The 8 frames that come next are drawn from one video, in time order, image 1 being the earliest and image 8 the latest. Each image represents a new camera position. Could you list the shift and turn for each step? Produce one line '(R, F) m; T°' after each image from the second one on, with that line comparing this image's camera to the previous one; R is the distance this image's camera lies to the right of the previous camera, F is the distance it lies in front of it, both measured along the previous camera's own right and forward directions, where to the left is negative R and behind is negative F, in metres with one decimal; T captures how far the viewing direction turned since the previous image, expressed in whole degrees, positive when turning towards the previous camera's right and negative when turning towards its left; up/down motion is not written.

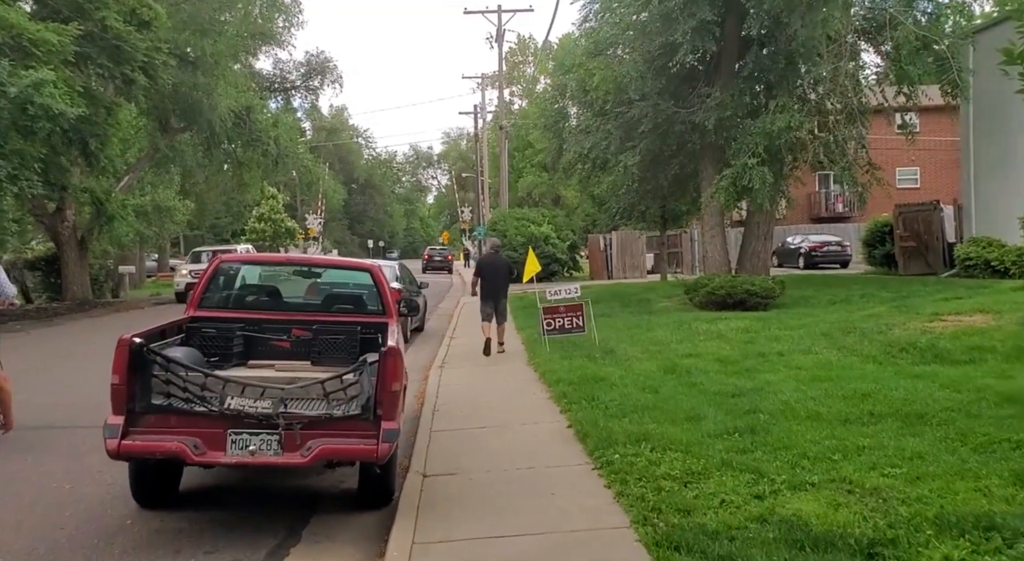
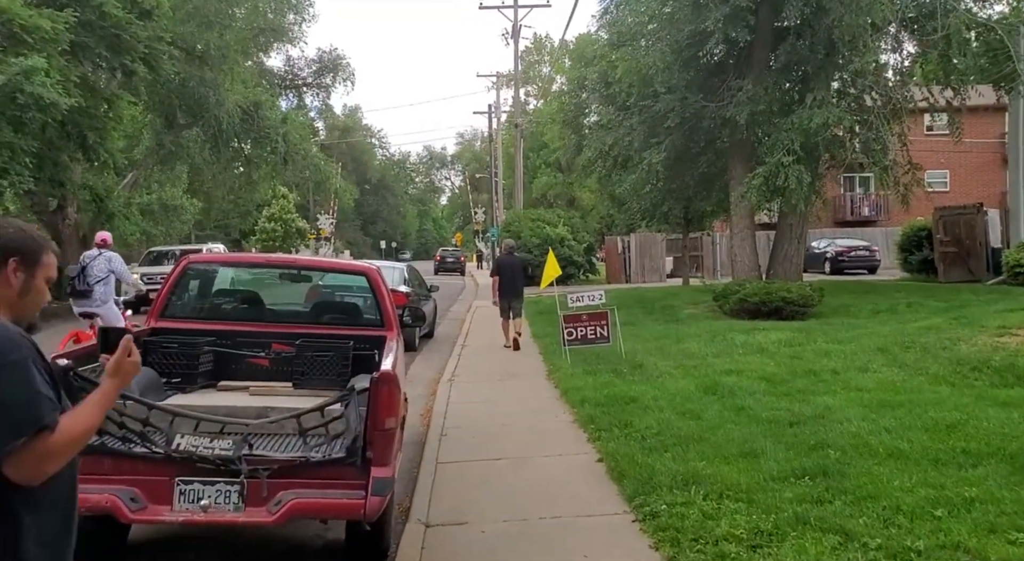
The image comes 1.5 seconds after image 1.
(-0.1, +1.2) m; -1°
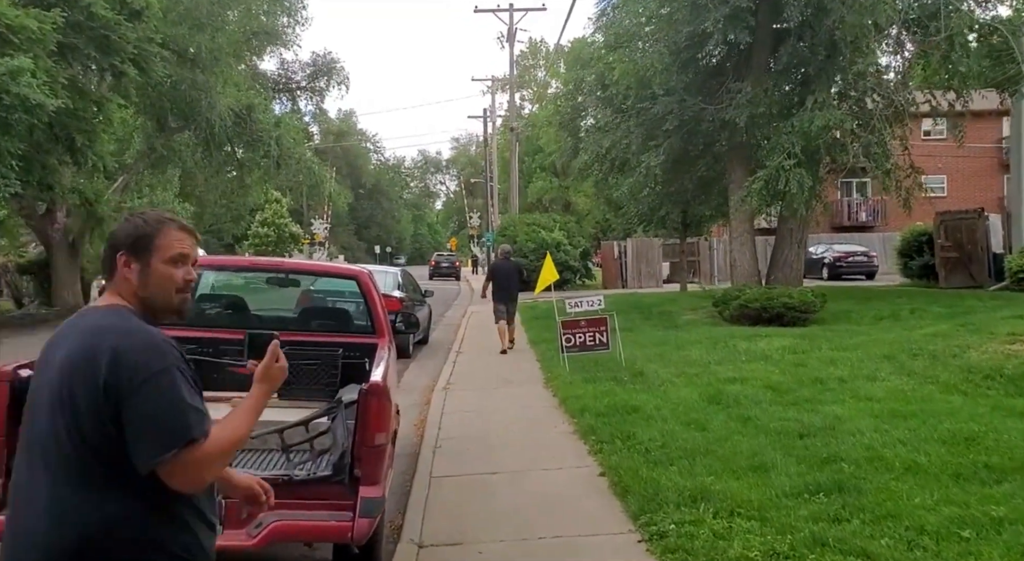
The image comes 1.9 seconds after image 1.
(0.0, +0.3) m; 0°
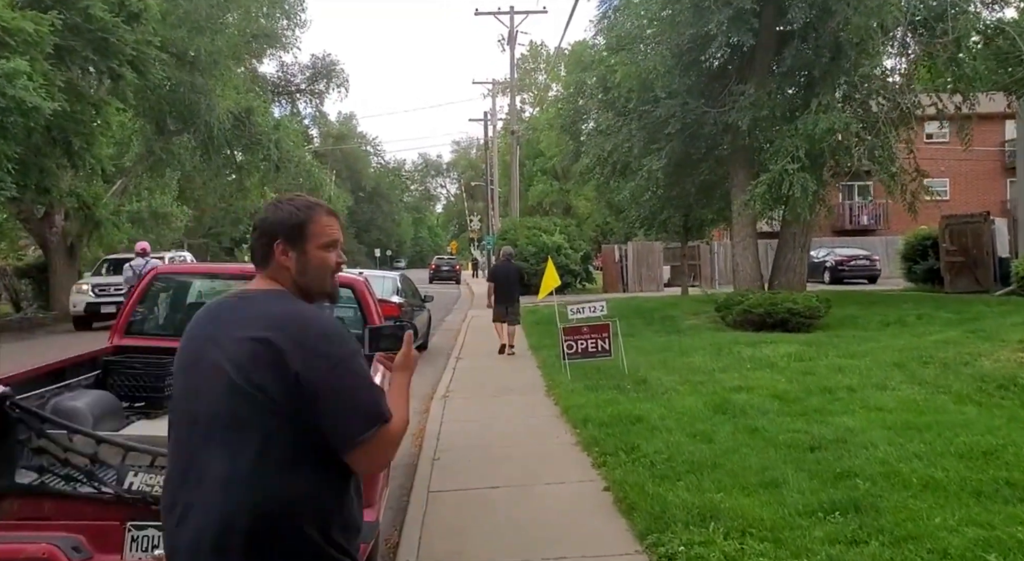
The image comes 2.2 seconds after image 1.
(0.0, +0.2) m; 0°
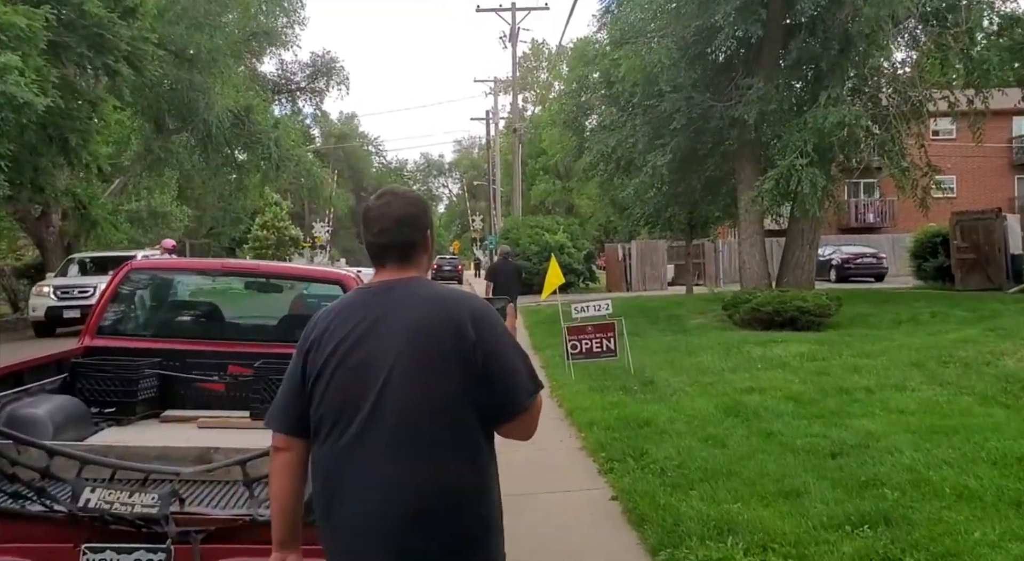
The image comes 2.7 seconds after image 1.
(0.0, +0.4) m; 0°
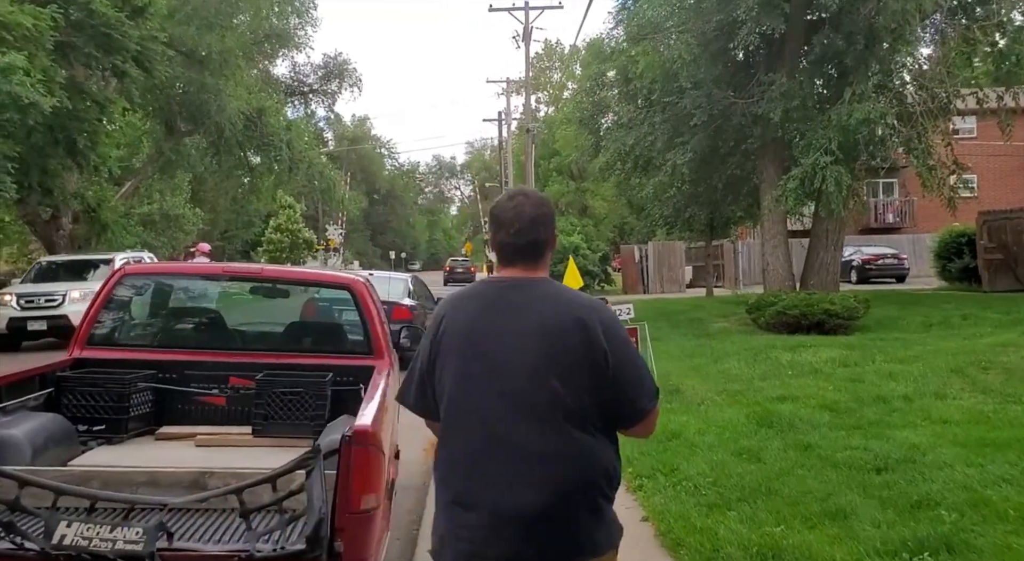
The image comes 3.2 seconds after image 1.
(-0.1, +0.4) m; -1°
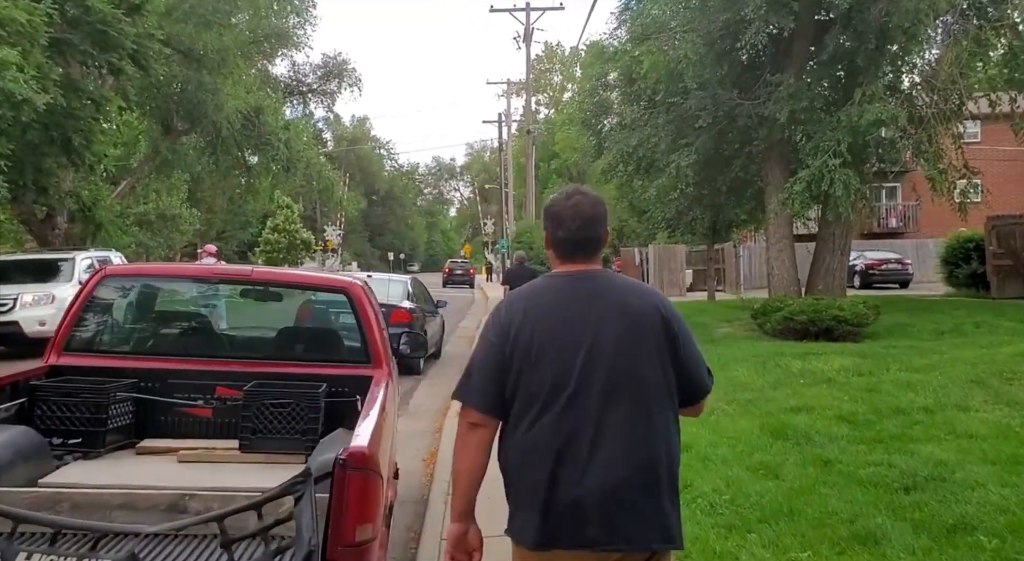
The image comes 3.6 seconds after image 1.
(-0.1, +0.3) m; 0°
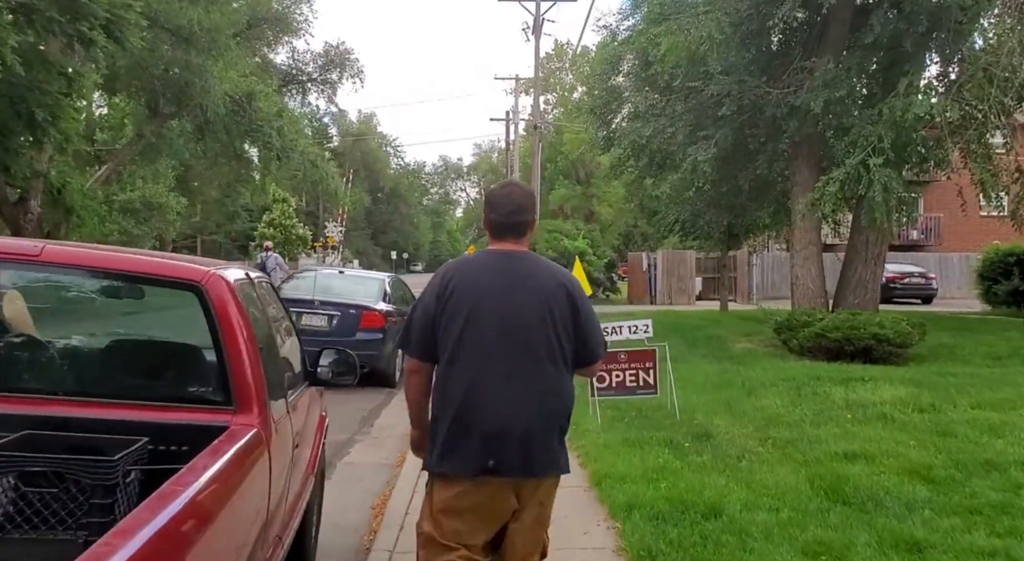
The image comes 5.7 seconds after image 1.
(+0.2, +1.8) m; 0°
